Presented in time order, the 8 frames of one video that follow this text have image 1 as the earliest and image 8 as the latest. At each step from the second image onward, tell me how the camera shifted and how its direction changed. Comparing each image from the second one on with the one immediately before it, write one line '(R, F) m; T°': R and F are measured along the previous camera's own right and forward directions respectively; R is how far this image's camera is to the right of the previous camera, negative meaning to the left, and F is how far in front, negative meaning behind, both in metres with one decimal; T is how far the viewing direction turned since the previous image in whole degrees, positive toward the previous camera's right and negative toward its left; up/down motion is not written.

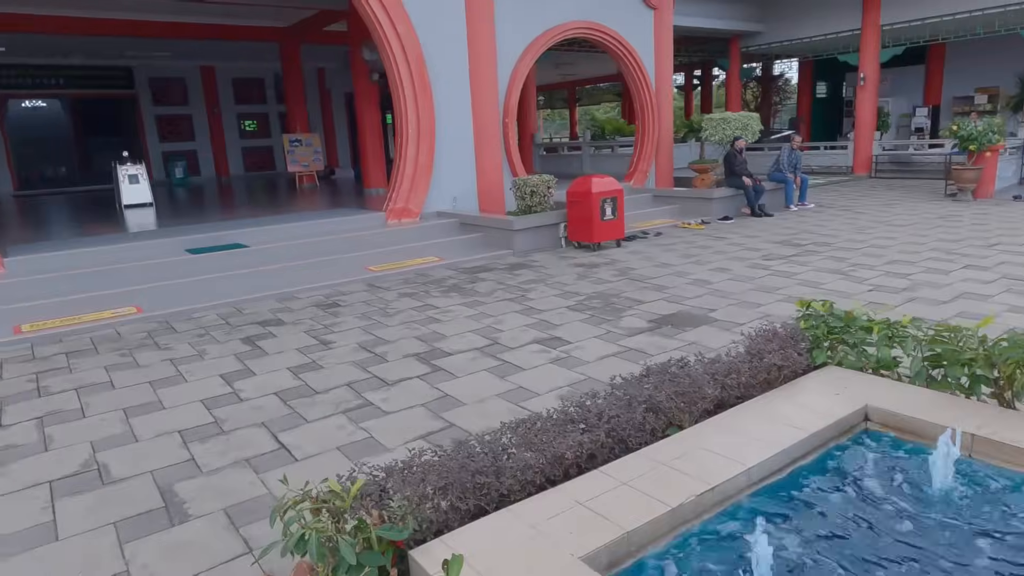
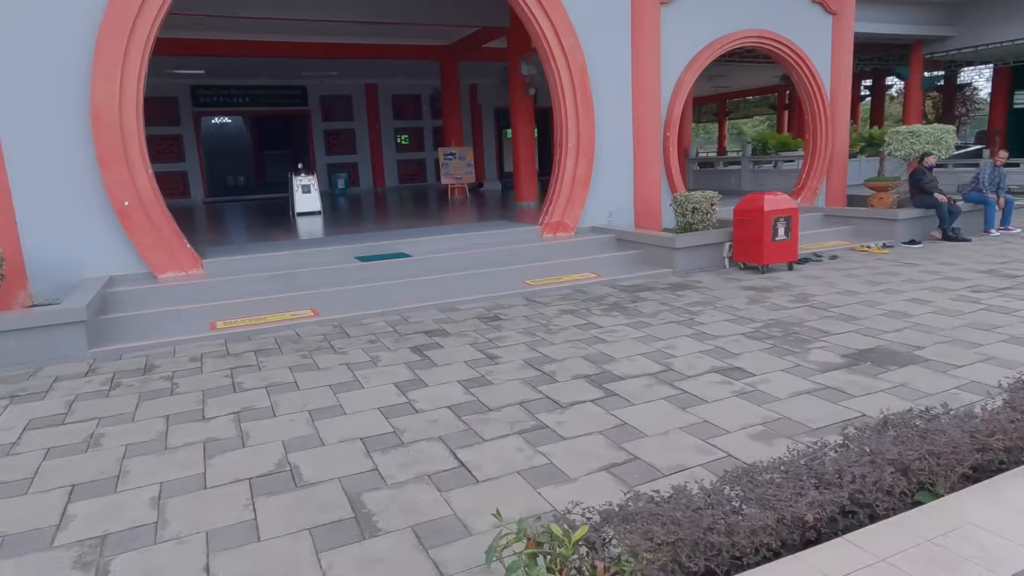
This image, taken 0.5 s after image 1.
(-0.2, +0.1) m; -11°
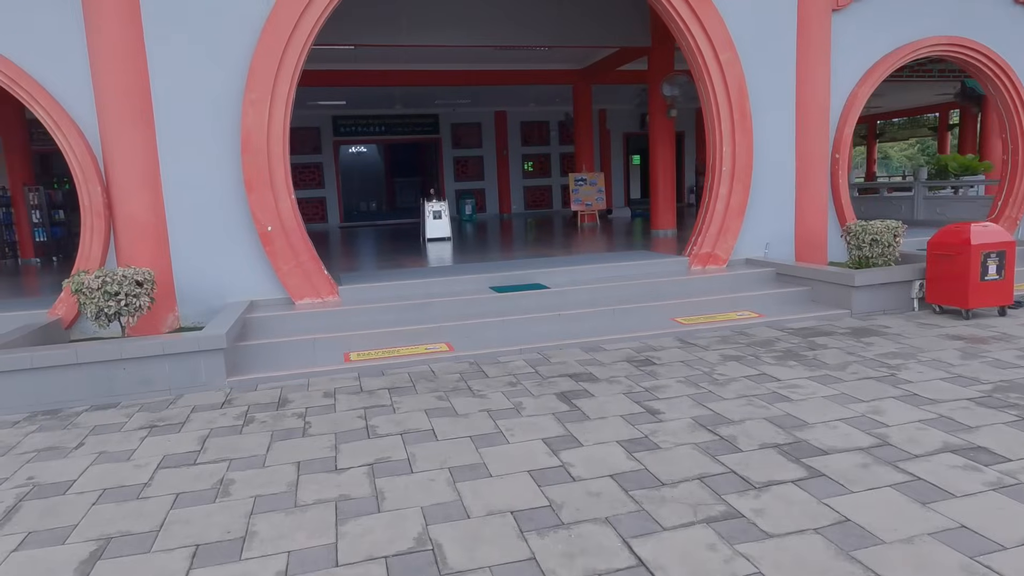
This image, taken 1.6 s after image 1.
(-0.2, +0.5) m; -10°
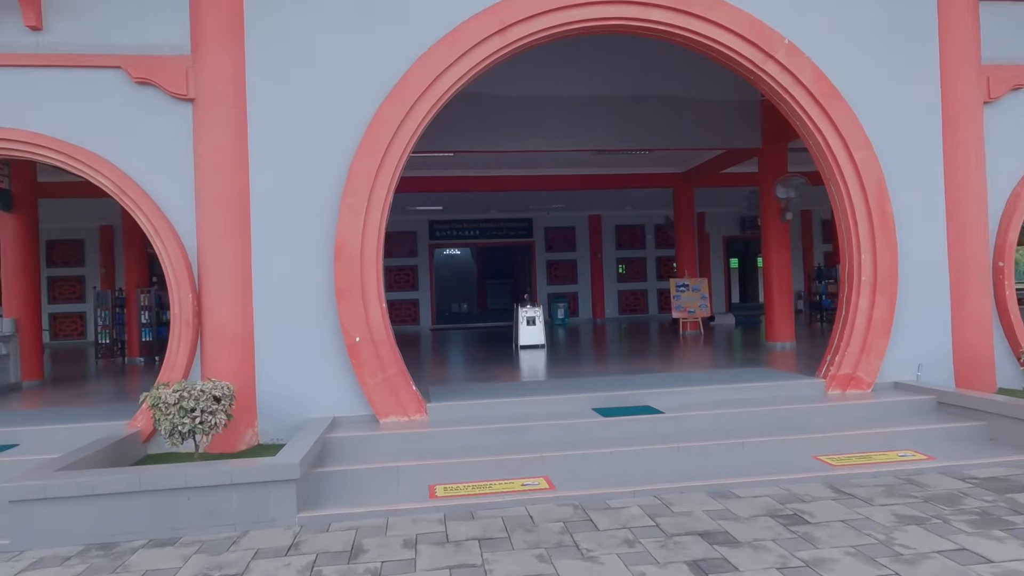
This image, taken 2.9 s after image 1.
(-0.1, +0.5) m; -8°
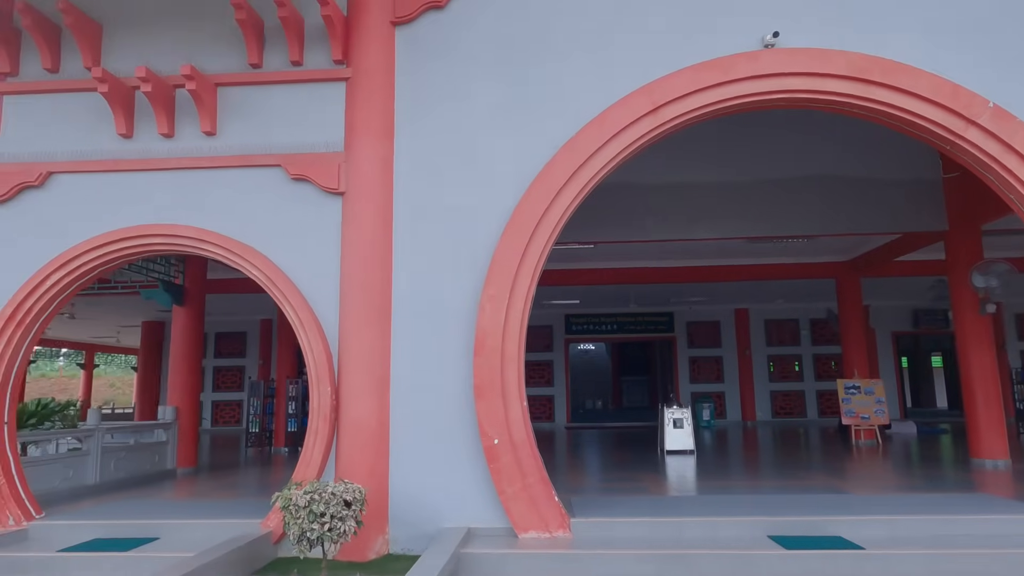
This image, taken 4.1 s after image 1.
(-0.1, +0.4) m; -11°
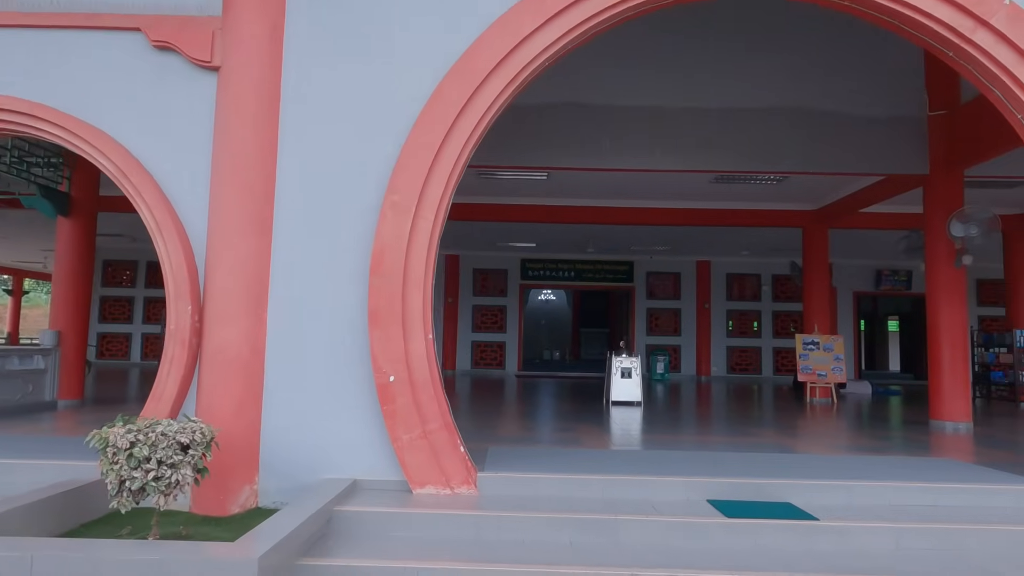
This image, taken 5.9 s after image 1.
(+0.4, +0.8) m; +3°
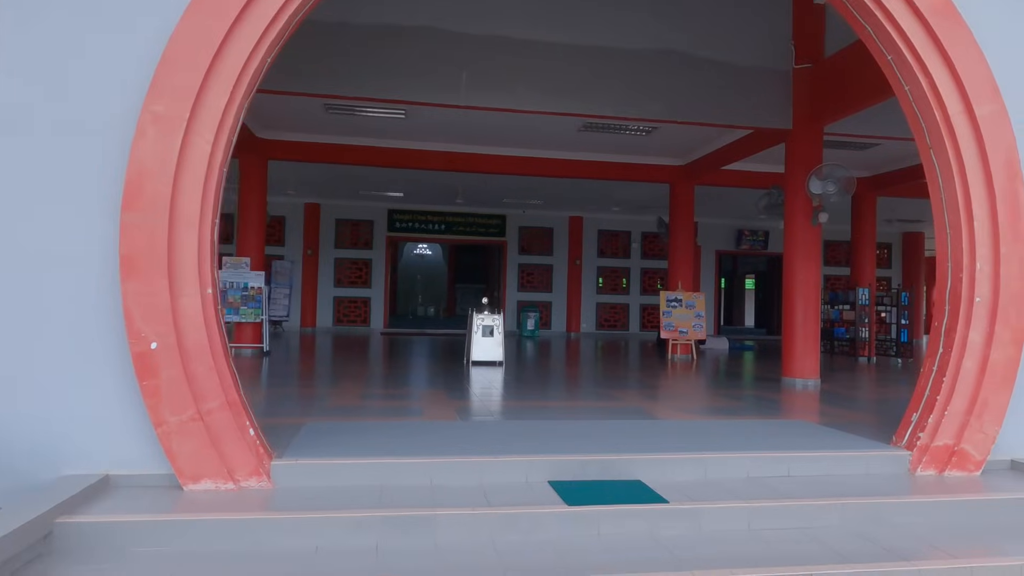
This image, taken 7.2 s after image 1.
(+0.3, +0.6) m; +10°
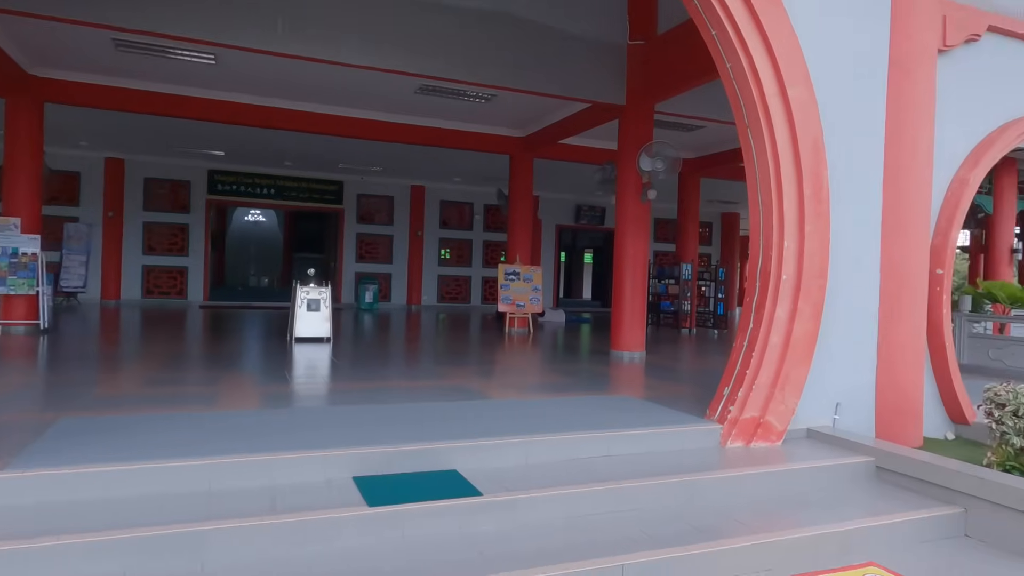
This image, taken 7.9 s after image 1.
(+0.2, +0.3) m; +13°
